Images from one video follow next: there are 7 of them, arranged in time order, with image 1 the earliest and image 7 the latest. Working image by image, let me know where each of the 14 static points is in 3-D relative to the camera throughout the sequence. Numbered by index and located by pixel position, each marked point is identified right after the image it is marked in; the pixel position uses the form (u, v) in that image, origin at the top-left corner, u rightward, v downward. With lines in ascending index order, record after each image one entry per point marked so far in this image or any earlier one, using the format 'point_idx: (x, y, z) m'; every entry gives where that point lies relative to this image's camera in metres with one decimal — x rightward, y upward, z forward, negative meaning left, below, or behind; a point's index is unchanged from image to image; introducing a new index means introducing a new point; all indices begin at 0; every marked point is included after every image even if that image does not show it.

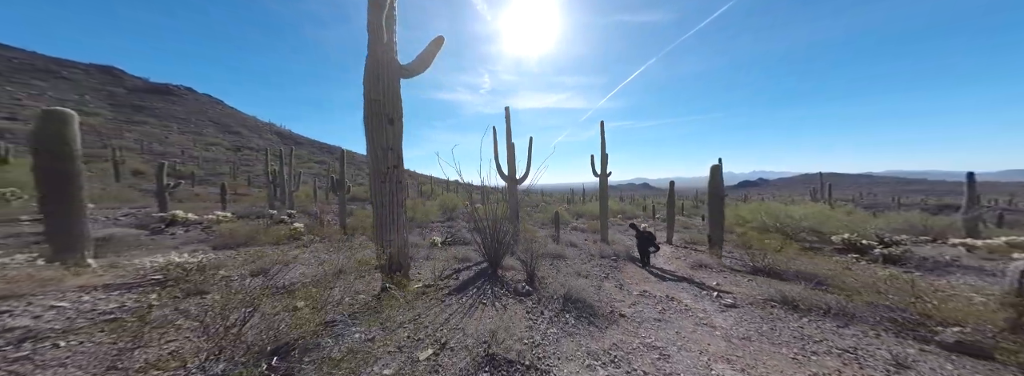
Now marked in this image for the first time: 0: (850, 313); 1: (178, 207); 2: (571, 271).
0: (+4.0, -1.5, +3.1) m
1: (-12.7, -0.7, +9.7) m
2: (+1.2, -1.7, +5.3) m
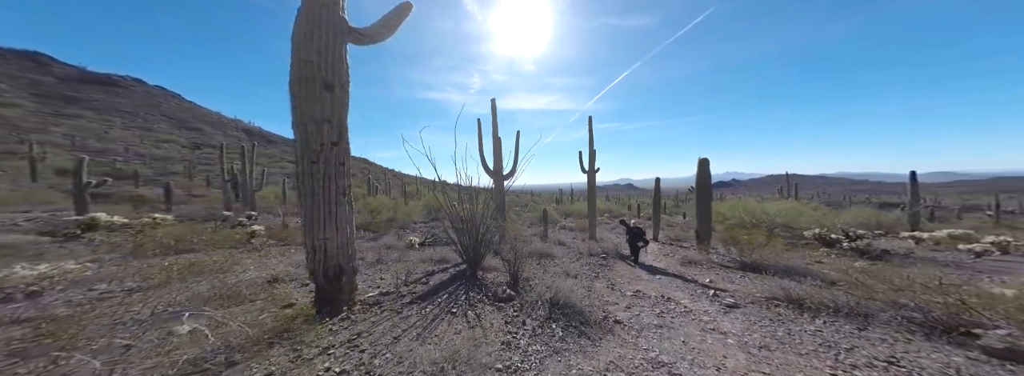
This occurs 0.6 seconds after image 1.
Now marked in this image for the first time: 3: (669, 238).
0: (+3.8, -1.3, +2.8) m
1: (-13.1, -0.8, +8.8) m
2: (+0.9, -1.6, +5.0) m
3: (+8.5, -2.6, +14.2) m
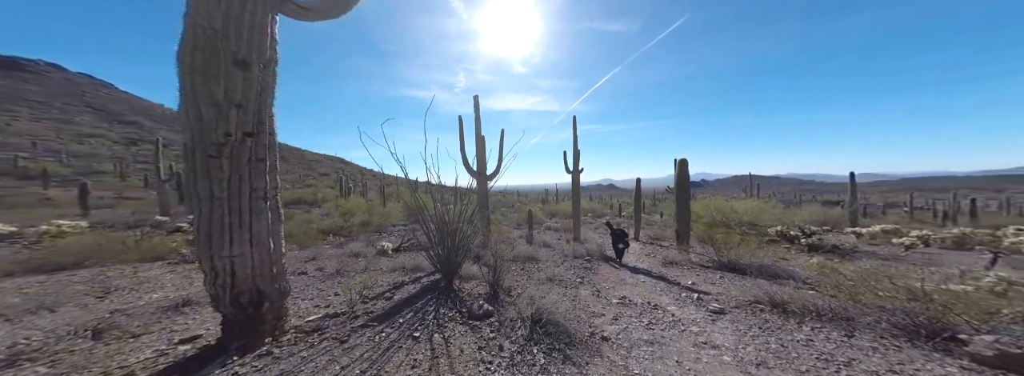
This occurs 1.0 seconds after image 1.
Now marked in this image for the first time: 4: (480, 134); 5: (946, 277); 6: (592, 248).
0: (+3.6, -1.4, +2.8) m
1: (-13.7, -0.8, +7.7) m
2: (+0.6, -1.6, +4.7) m
3: (+7.5, -2.7, +14.4) m
4: (-1.1, +1.9, +9.0) m
5: (+9.7, -2.2, +5.9) m
6: (+3.1, -2.3, +10.2) m
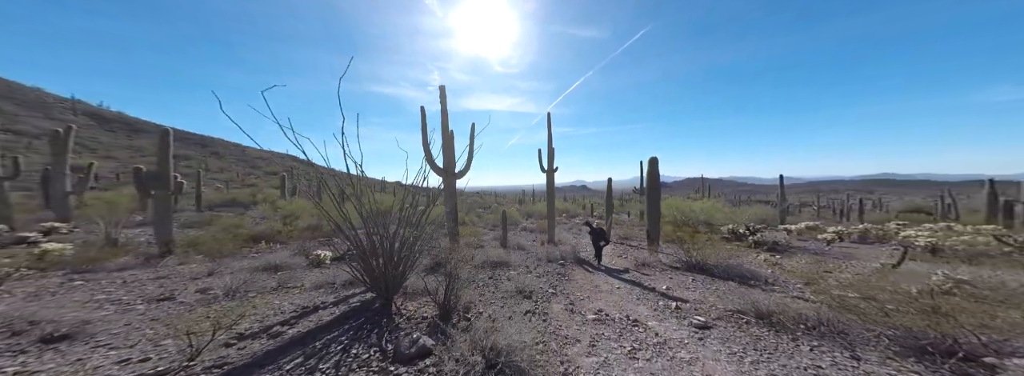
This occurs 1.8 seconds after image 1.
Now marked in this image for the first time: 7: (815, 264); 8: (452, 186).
0: (+3.1, -1.4, +2.5) m
1: (-14.5, -0.7, +5.8) m
2: (0.0, -1.6, +4.2) m
3: (+6.0, -2.7, +14.5) m
4: (-2.1, +1.9, +8.2) m
5: (+9.0, -2.2, +6.2) m
6: (+2.0, -2.4, +9.9) m
7: (+10.9, -2.8, +9.6) m
8: (-1.9, +0.1, +8.1) m
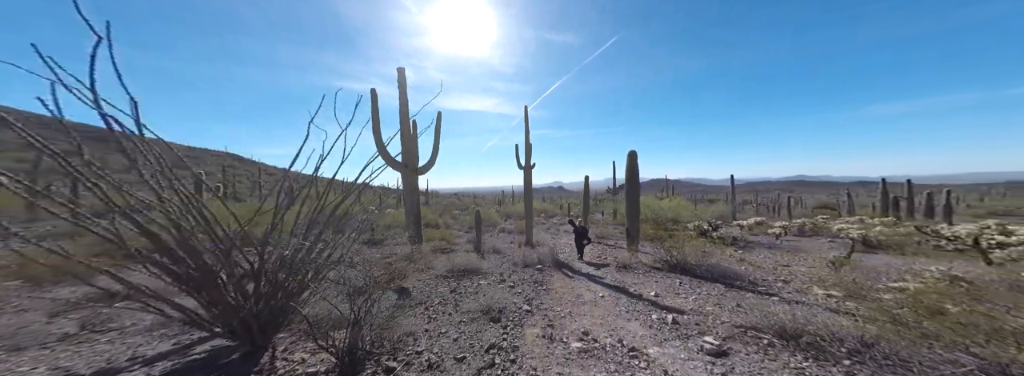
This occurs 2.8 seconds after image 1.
0: (+2.8, -1.2, +1.9) m
1: (-15.0, -0.8, +3.6) m
2: (-0.5, -1.5, +3.3) m
3: (+4.6, -2.6, +14.0) m
4: (-2.9, +1.9, +7.2) m
5: (+8.3, -2.1, +6.1) m
6: (+1.0, -2.3, +9.1) m
7: (+10.0, -2.7, +9.7) m
8: (-2.7, +0.1, +7.1) m
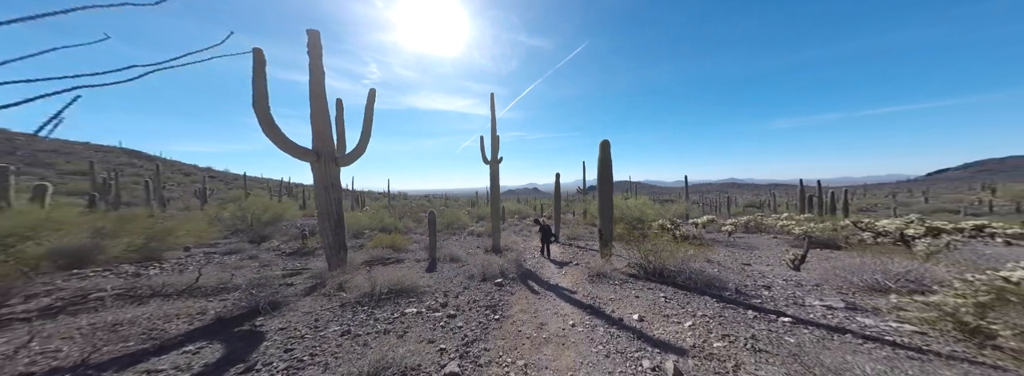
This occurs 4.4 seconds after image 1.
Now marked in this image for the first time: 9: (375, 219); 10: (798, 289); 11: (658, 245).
0: (+2.3, -1.1, +0.8) m
1: (-15.7, -0.7, +0.7) m
2: (-1.2, -1.4, +1.9) m
3: (+2.8, -2.6, +13.1) m
4: (-4.0, +2.0, +5.5) m
5: (+7.3, -1.9, +5.6) m
6: (-0.3, -2.2, +7.8) m
7: (+8.6, -2.5, +9.3) m
8: (-3.8, +0.2, +5.4) m
9: (-9.7, -2.2, +18.5) m
10: (+6.0, -2.1, +5.4) m
11: (+3.5, -1.4, +6.2) m
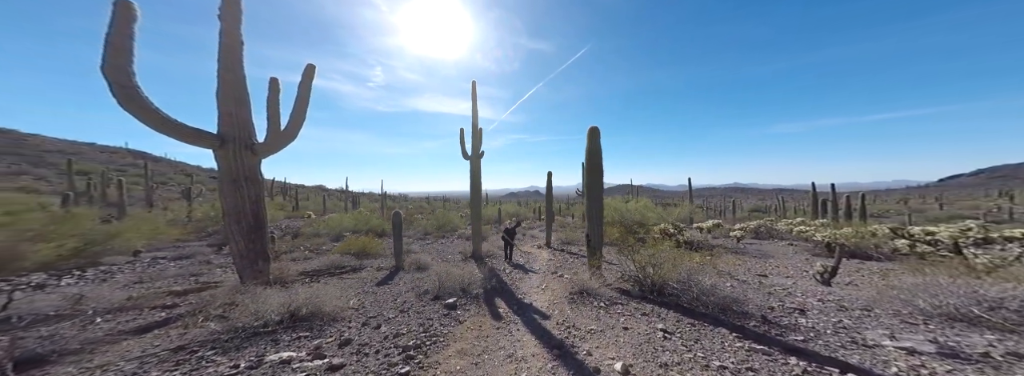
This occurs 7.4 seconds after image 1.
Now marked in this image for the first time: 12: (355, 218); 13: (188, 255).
0: (+1.5, -0.9, -0.4) m
1: (-16.5, -0.5, -0.2) m
2: (-1.9, -1.2, +0.7) m
3: (+2.3, -2.5, +11.8) m
4: (-4.7, +2.1, +4.4) m
5: (+6.6, -1.8, +4.3) m
6: (-0.9, -2.1, +6.7) m
7: (+8.0, -2.5, +7.9) m
8: (-4.5, +0.3, +4.3) m
9: (-10.1, -2.2, +17.5) m
10: (+5.3, -2.0, +4.1) m
11: (+2.8, -1.3, +4.9) m
12: (-10.6, -2.0, +17.7) m
13: (-11.7, -2.4, +9.4) m
